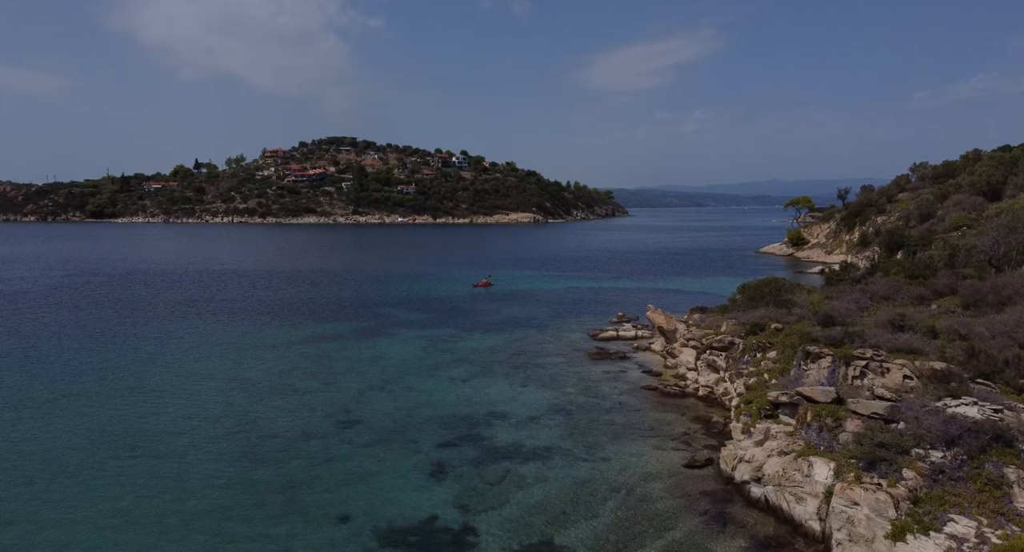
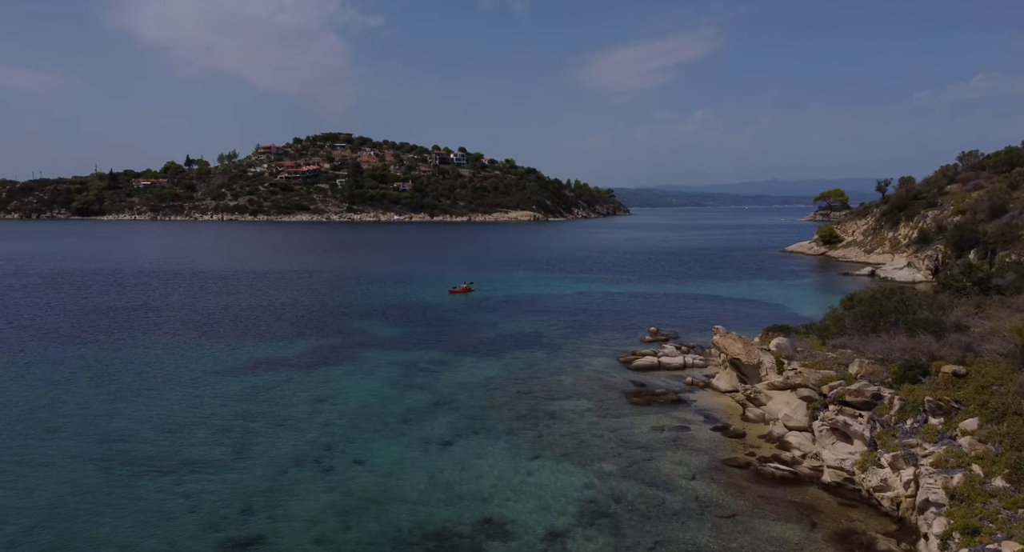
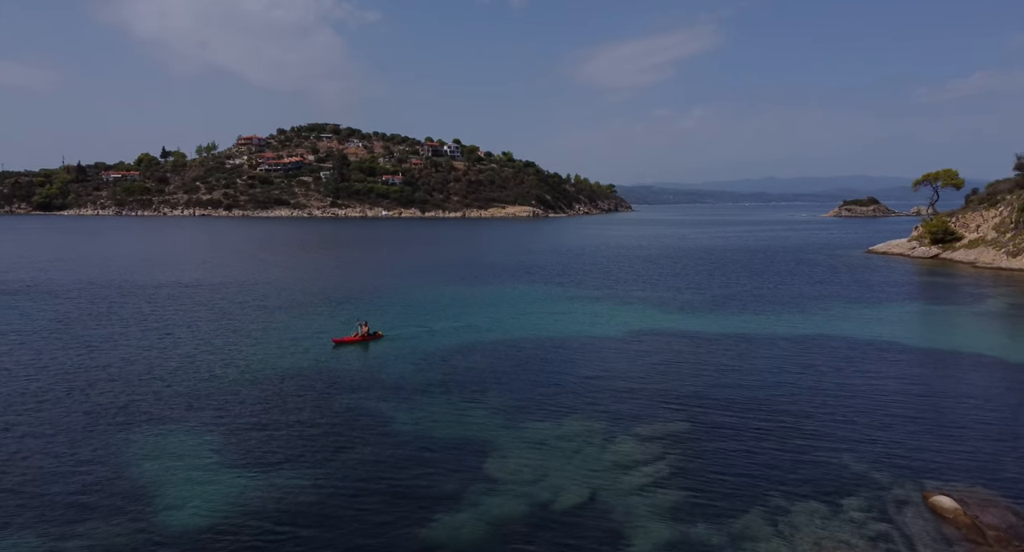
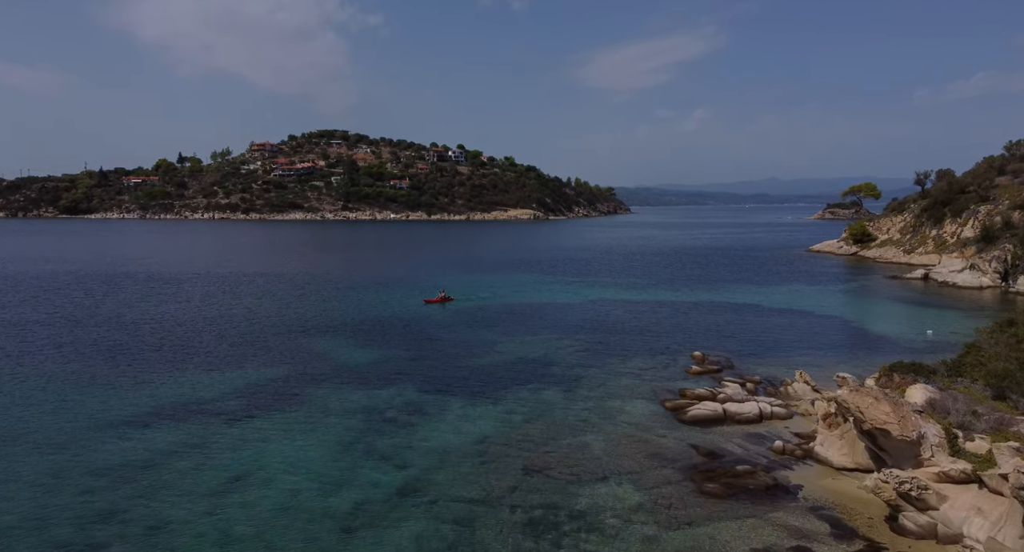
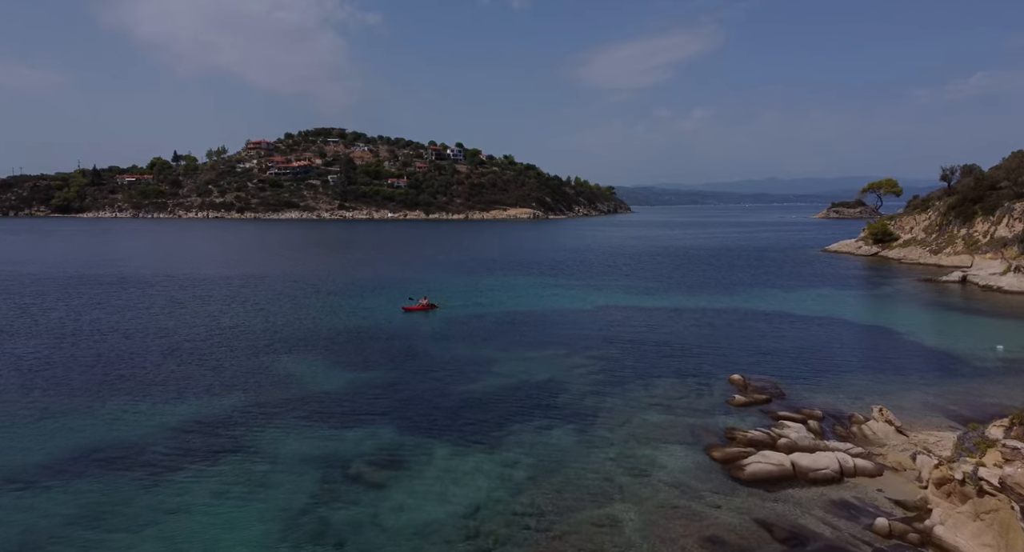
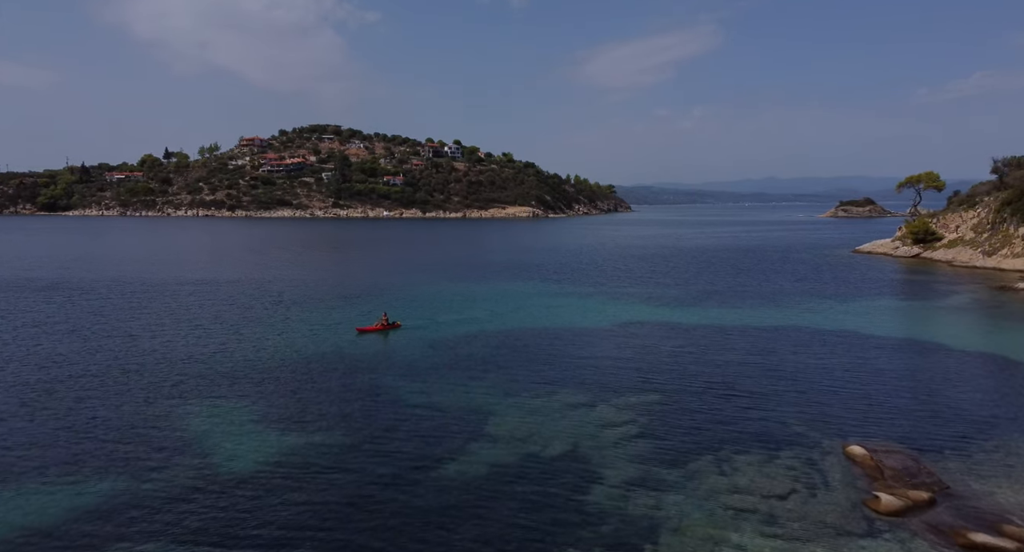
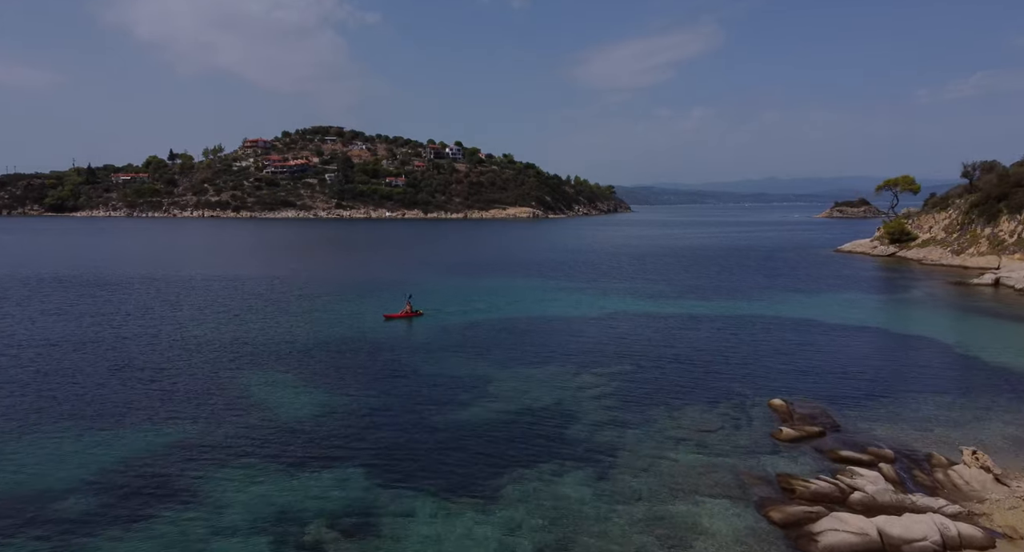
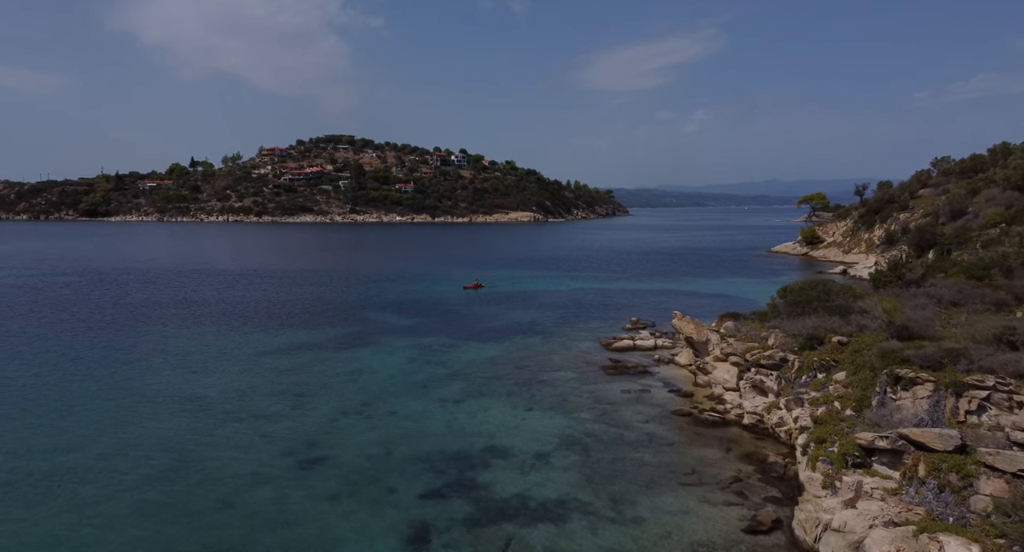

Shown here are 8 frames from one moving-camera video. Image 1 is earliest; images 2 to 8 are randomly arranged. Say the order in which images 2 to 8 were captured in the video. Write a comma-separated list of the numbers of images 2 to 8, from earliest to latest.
8, 2, 4, 5, 7, 6, 3
